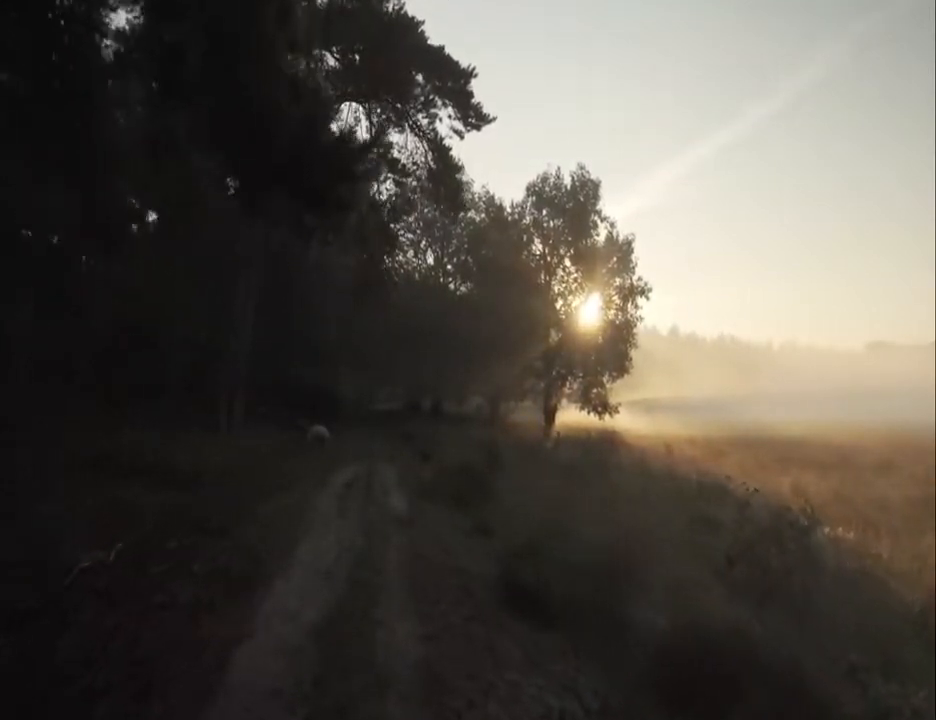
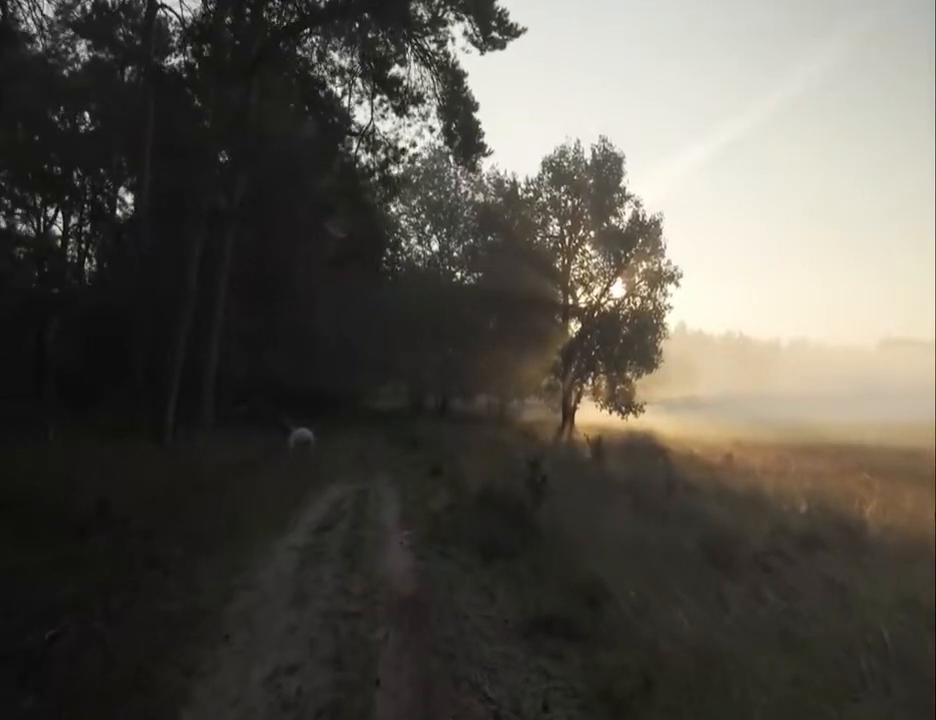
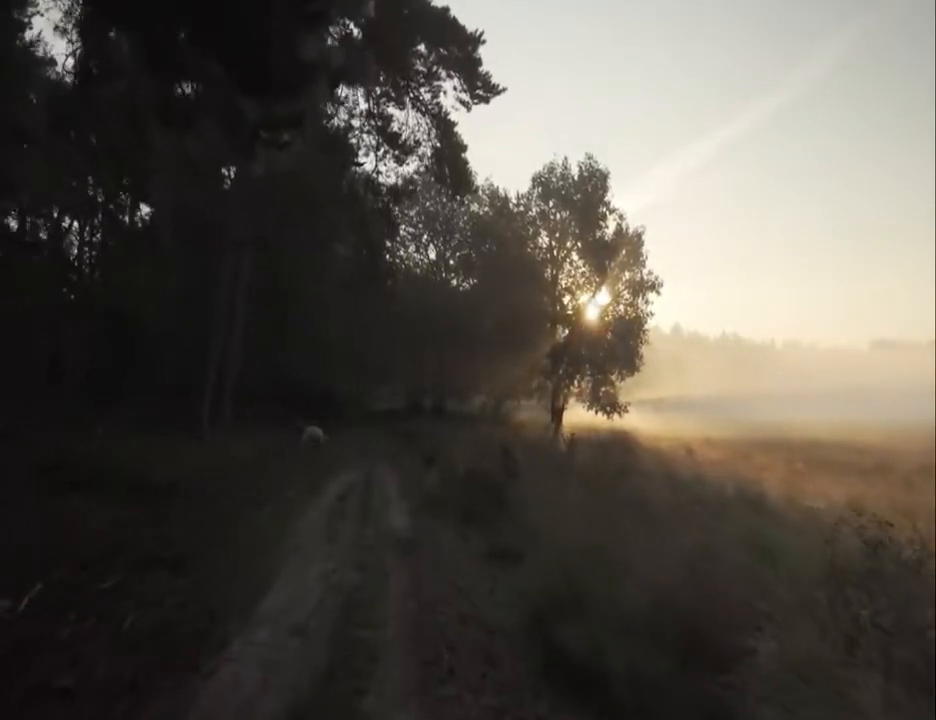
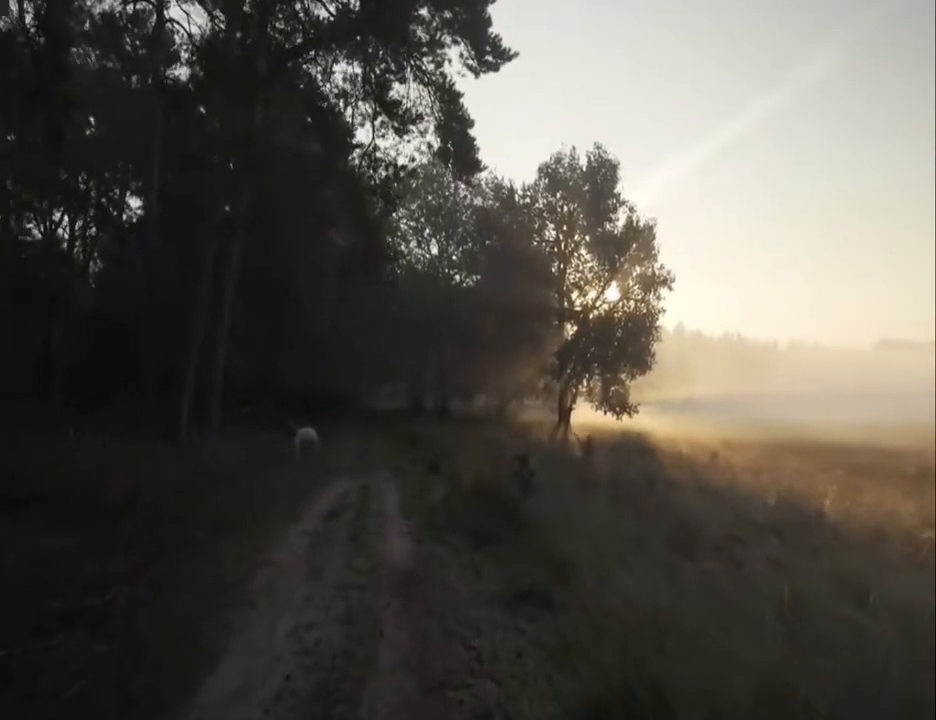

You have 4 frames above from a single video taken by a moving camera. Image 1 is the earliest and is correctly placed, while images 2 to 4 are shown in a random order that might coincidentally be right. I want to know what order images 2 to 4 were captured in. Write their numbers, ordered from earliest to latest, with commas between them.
3, 4, 2
